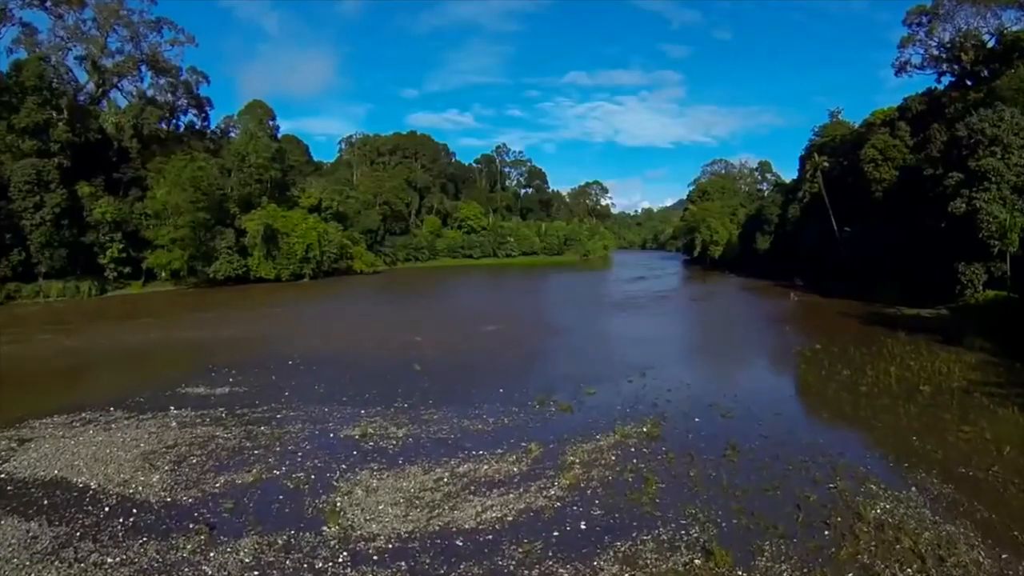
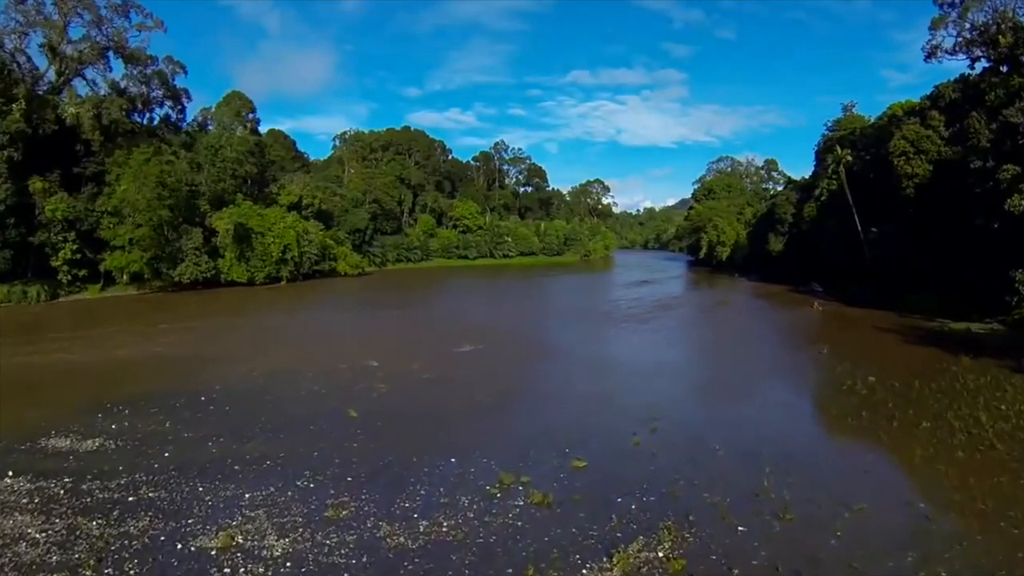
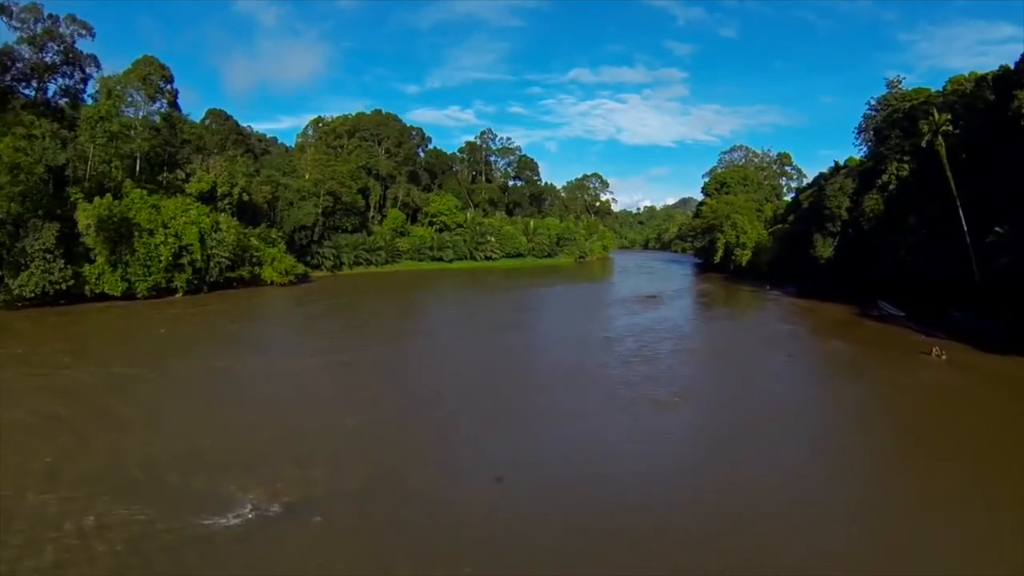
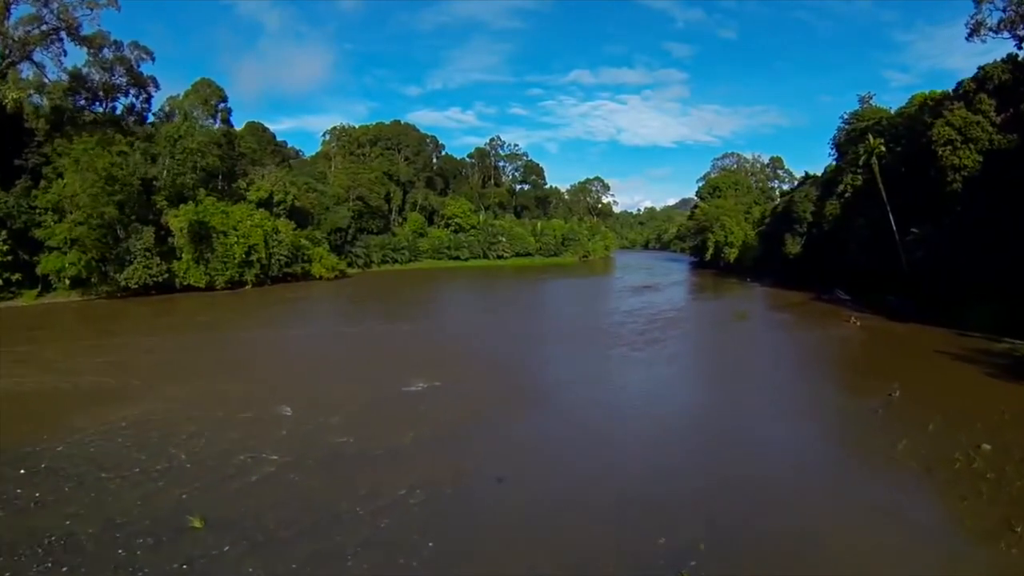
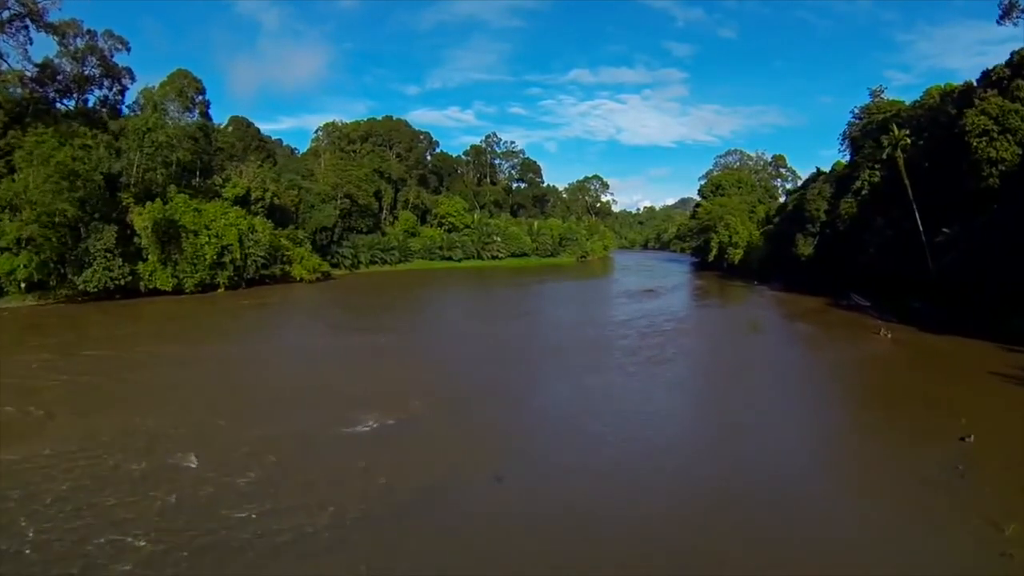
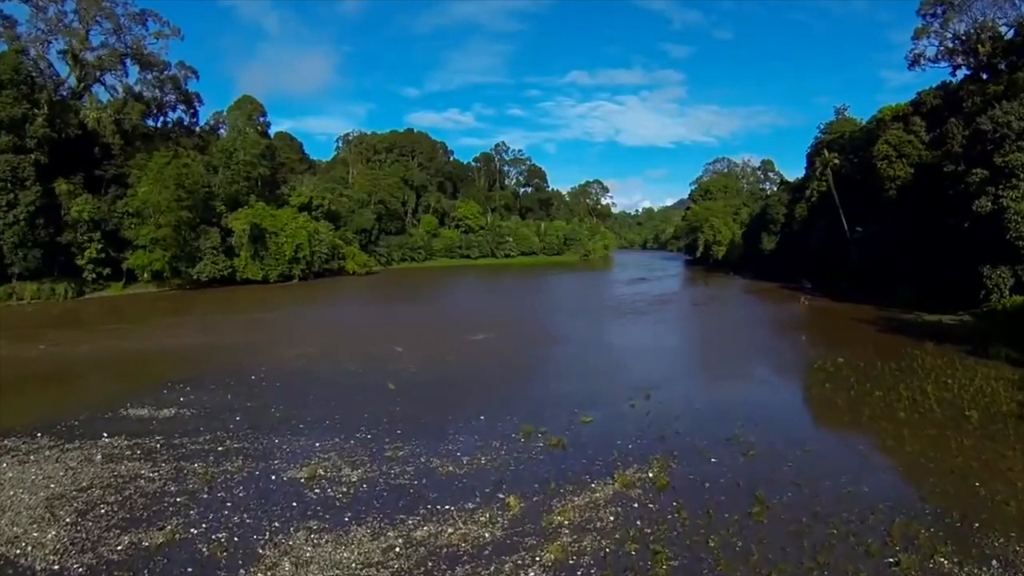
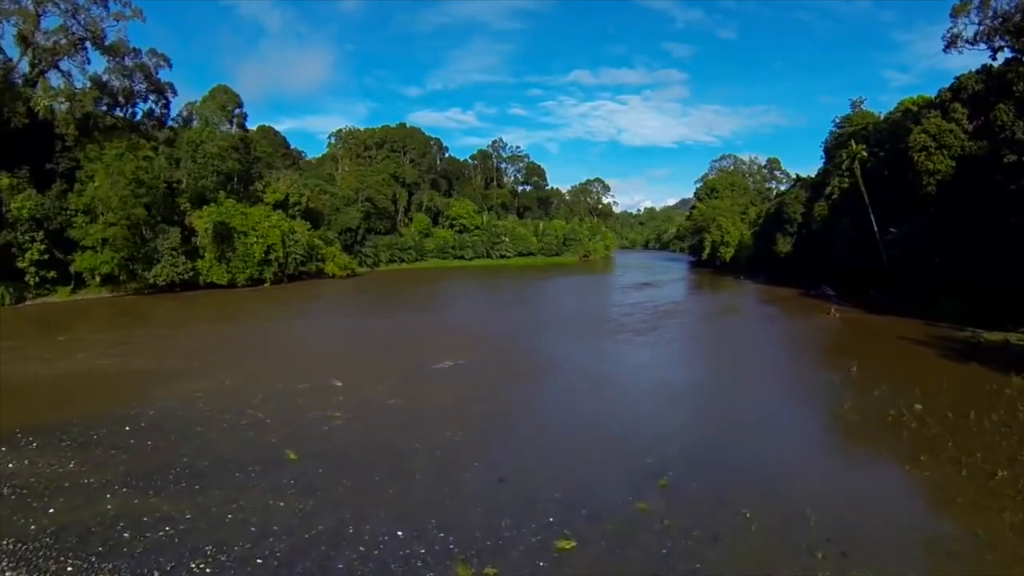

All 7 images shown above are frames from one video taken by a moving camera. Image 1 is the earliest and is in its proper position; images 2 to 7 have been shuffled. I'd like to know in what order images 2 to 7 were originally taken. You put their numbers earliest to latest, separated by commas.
6, 2, 7, 4, 5, 3
